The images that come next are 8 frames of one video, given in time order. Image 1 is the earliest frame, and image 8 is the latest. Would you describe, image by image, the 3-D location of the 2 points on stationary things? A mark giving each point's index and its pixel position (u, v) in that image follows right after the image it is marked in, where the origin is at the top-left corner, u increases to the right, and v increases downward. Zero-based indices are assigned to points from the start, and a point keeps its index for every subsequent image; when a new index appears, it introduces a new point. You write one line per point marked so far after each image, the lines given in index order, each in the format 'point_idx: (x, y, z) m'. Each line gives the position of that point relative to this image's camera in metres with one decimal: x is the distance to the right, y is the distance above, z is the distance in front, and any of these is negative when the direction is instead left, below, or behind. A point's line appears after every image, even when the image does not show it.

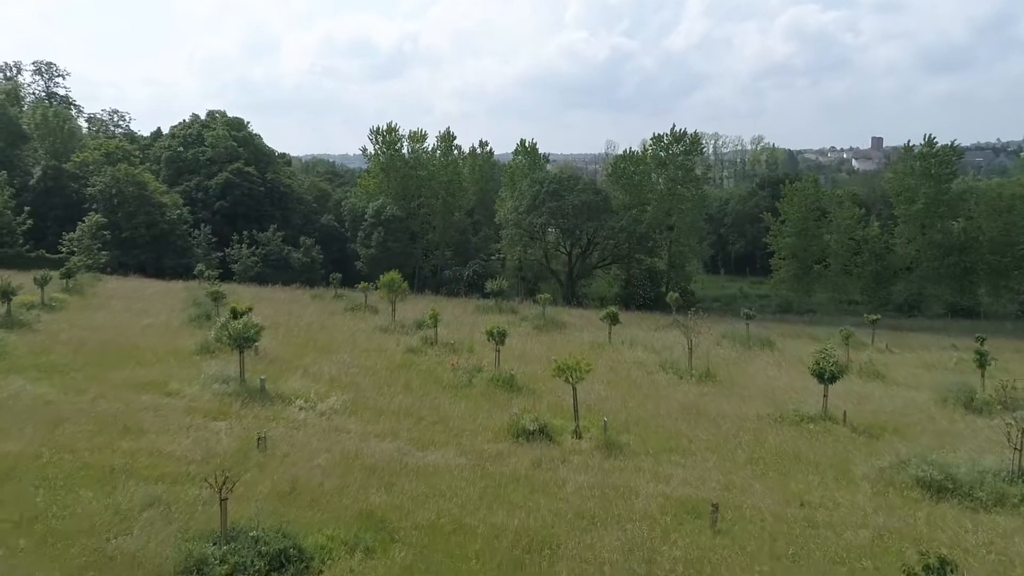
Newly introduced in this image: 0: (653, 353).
0: (+1.7, -0.8, +20.0) m
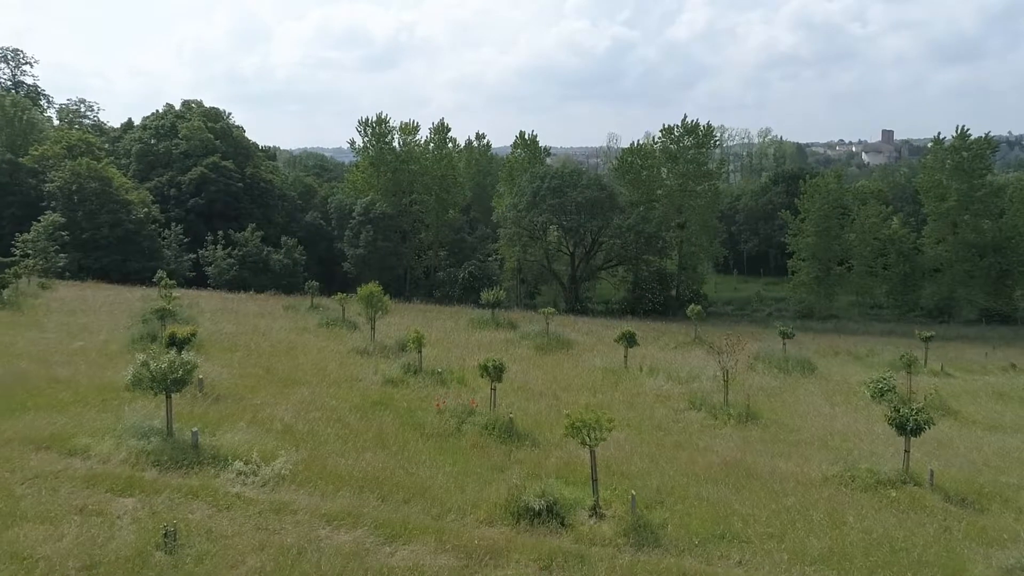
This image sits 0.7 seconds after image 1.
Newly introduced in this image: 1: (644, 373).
0: (+1.7, -1.0, +16.8) m
1: (+1.4, -0.9, +17.5) m
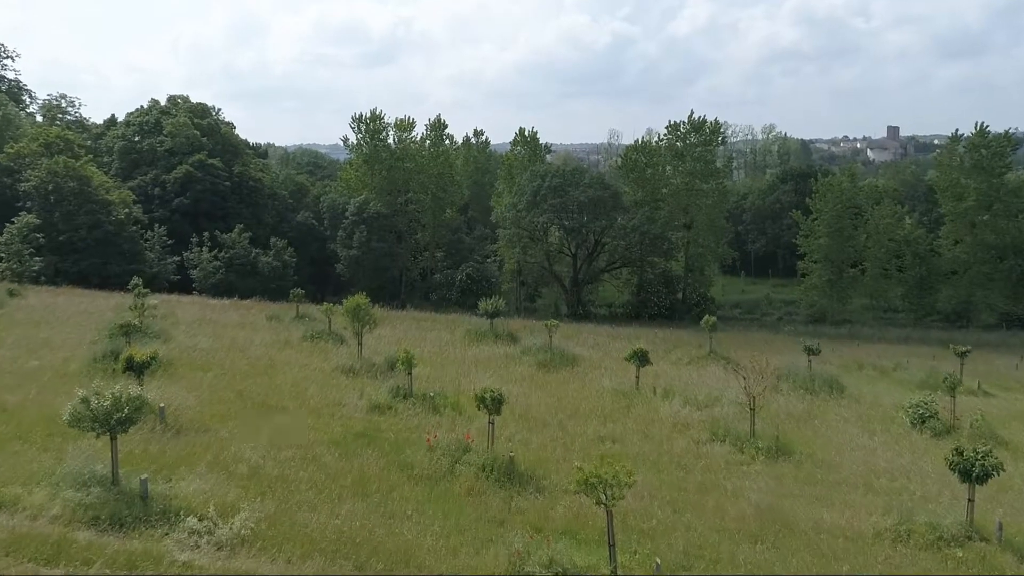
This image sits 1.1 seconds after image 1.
0: (+1.7, -1.1, +15.1) m
1: (+1.4, -1.0, +15.9) m
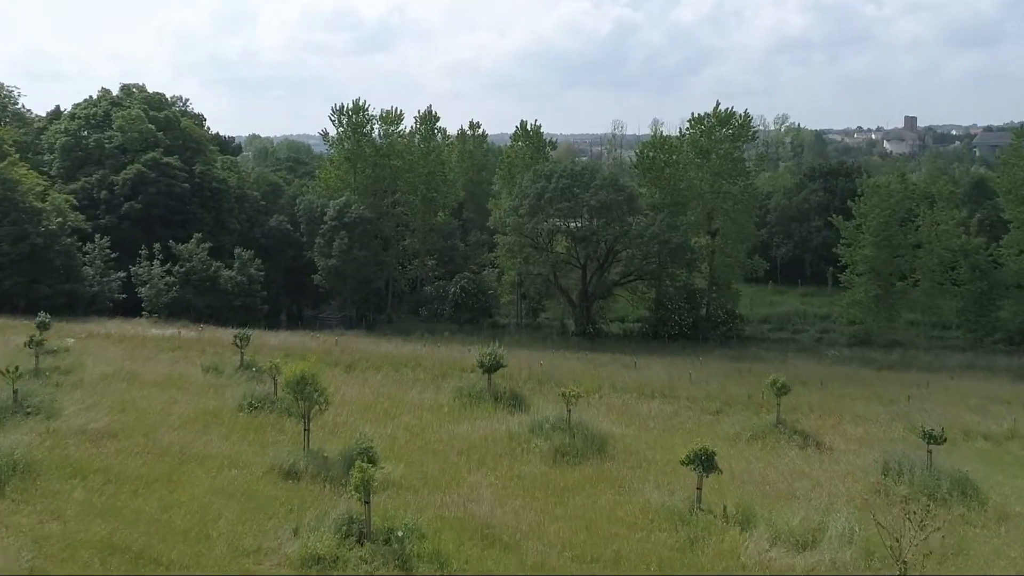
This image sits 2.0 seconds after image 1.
0: (+1.8, -1.6, +10.2) m
1: (+1.5, -1.5, +10.9) m
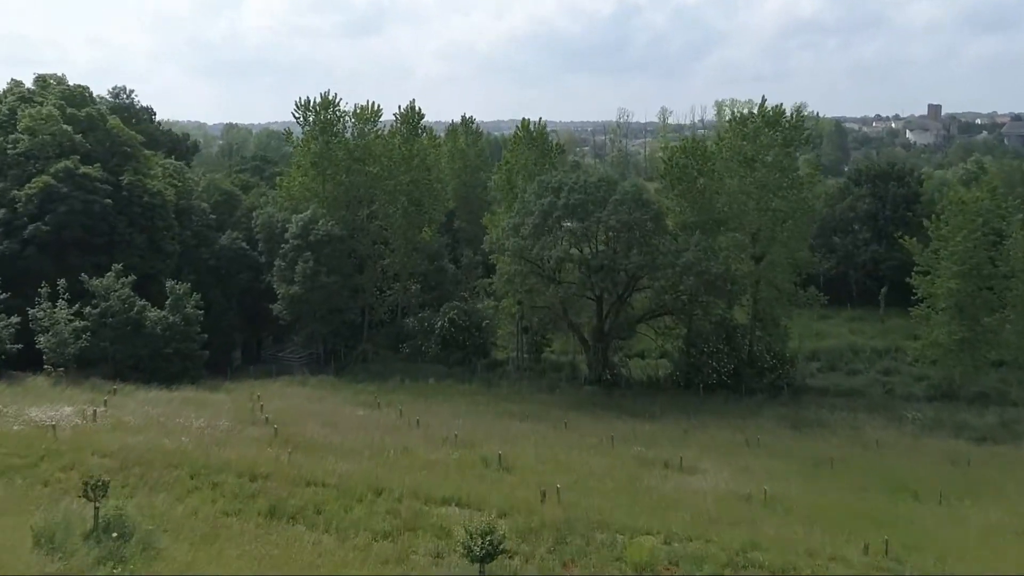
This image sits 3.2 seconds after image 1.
0: (+1.8, -2.5, +3.7) m
1: (+1.5, -2.5, +4.4) m
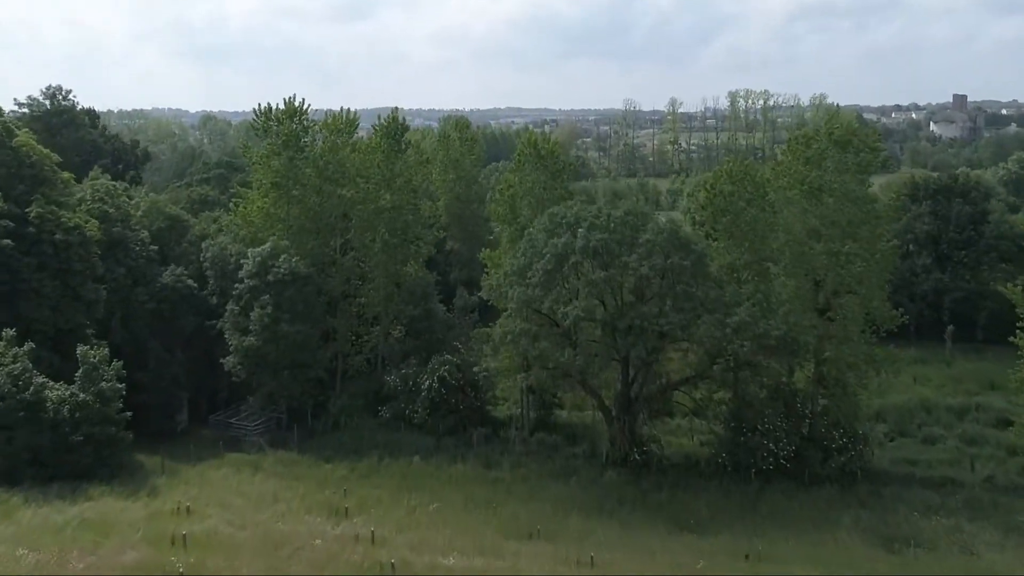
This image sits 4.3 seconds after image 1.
0: (+2.0, -3.7, -2.0) m
1: (+1.6, -3.6, -1.2) m
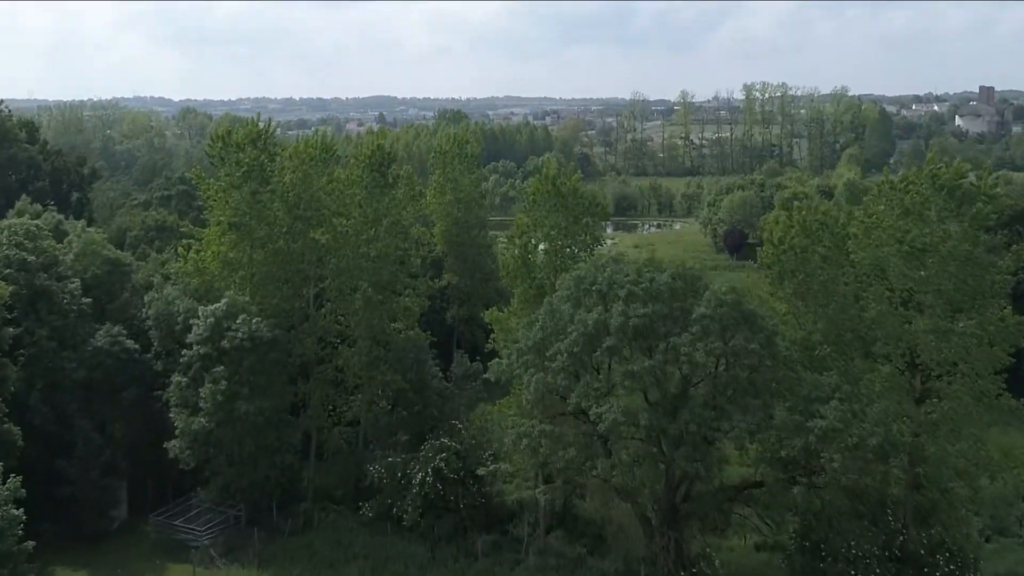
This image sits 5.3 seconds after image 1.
0: (+2.2, -4.9, -6.9) m
1: (+1.9, -4.8, -6.1) m
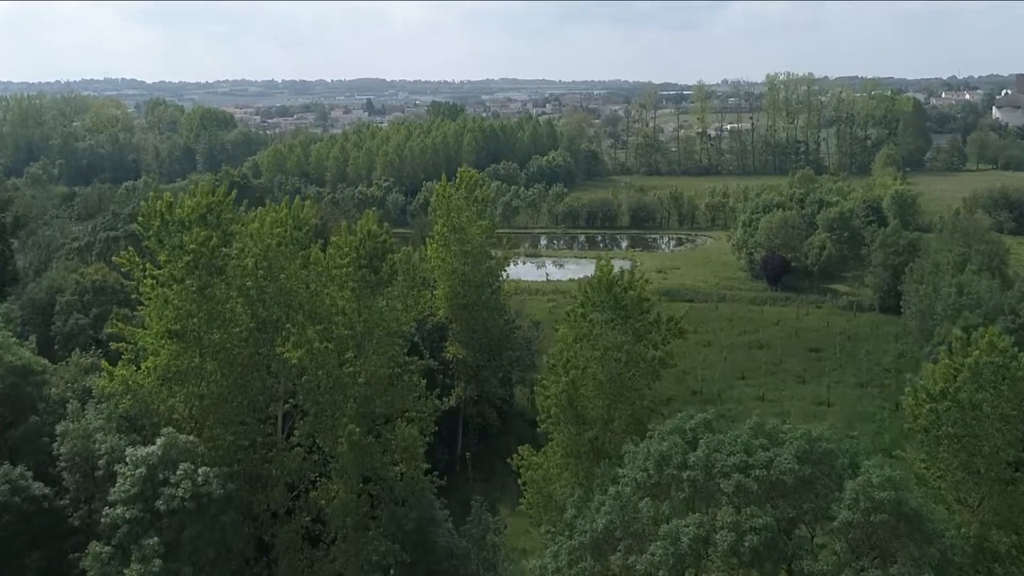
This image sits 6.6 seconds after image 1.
0: (+2.8, -6.9, -12.4) m
1: (+2.5, -6.7, -11.6) m
